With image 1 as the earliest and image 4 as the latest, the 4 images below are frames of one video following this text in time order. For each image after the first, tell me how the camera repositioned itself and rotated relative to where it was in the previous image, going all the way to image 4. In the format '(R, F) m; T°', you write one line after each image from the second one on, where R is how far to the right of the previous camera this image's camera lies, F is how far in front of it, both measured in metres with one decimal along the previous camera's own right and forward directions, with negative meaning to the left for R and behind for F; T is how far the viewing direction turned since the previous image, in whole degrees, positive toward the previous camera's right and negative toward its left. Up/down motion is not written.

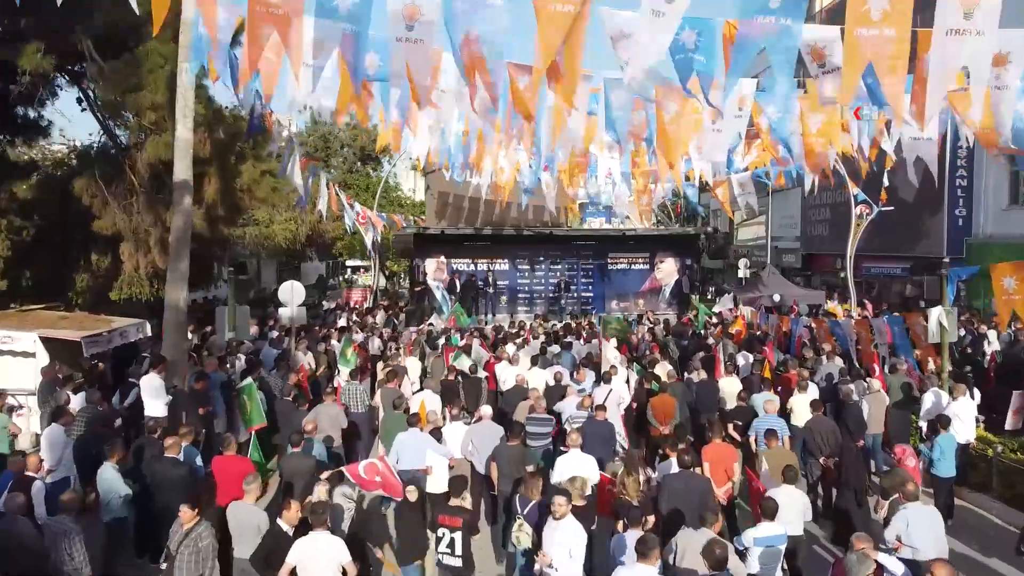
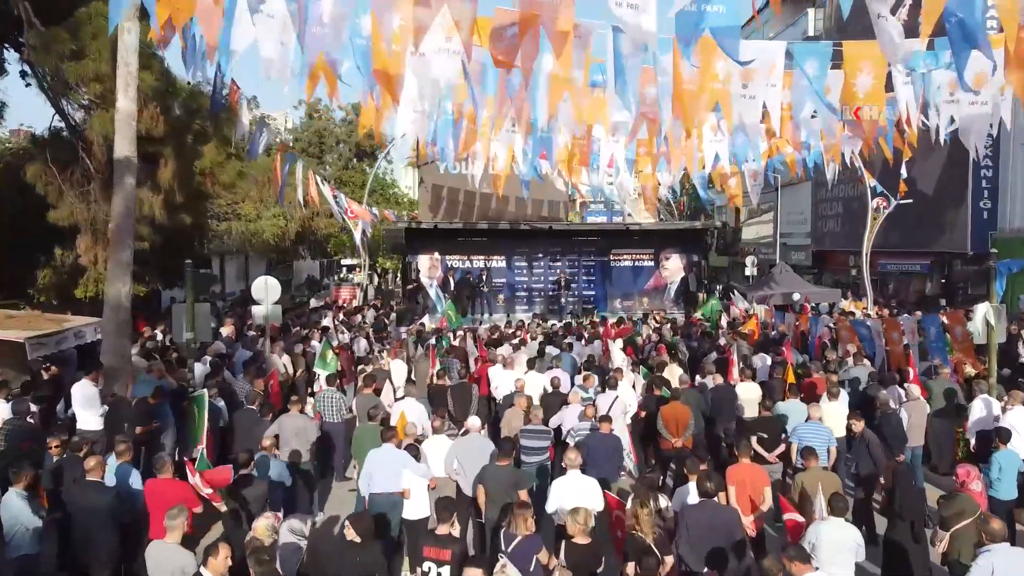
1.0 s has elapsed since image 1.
(+0.1, +1.2) m; 0°
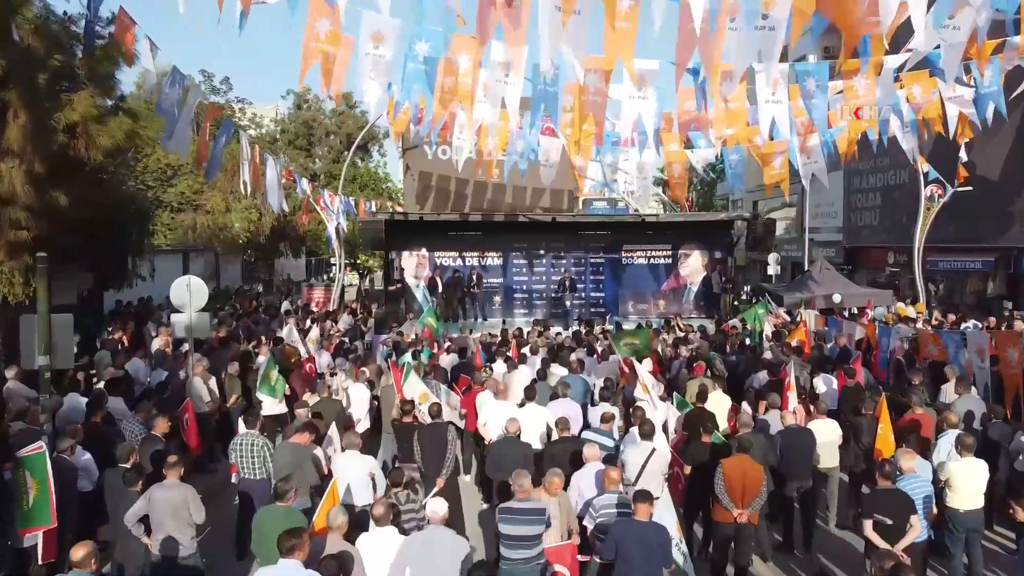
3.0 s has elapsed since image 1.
(+0.1, +2.8) m; 0°
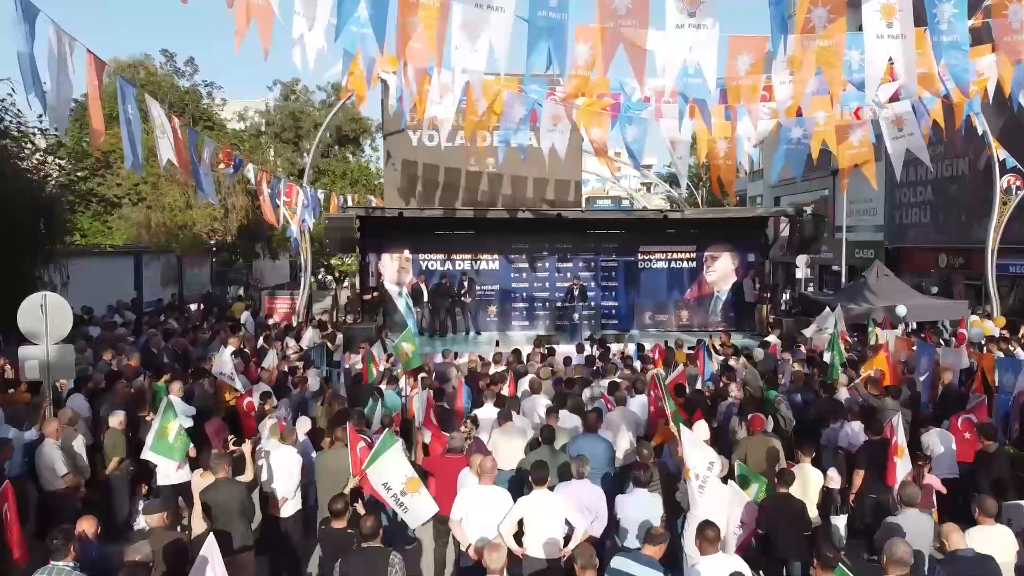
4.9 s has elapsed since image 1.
(+0.1, +2.9) m; 0°
